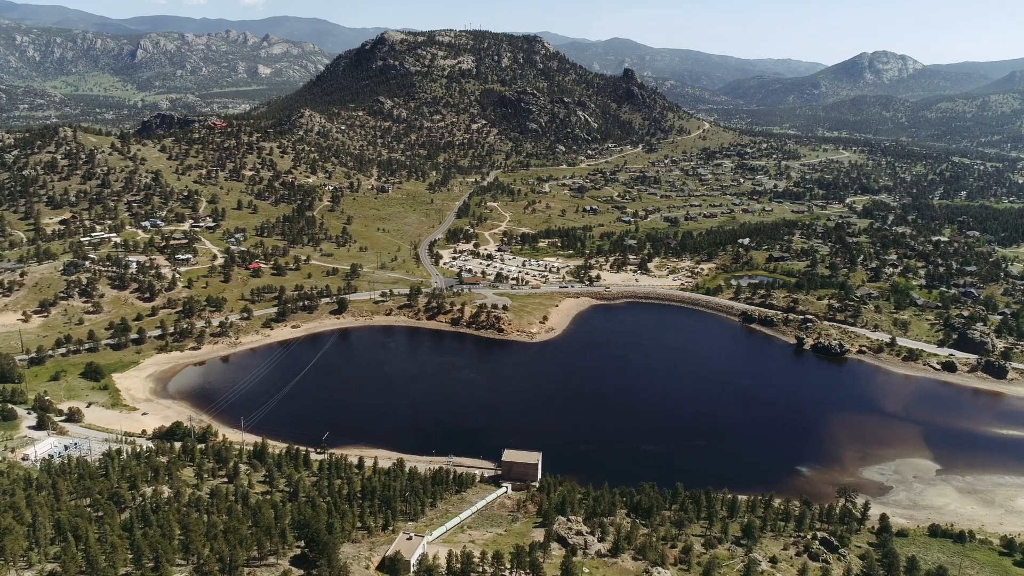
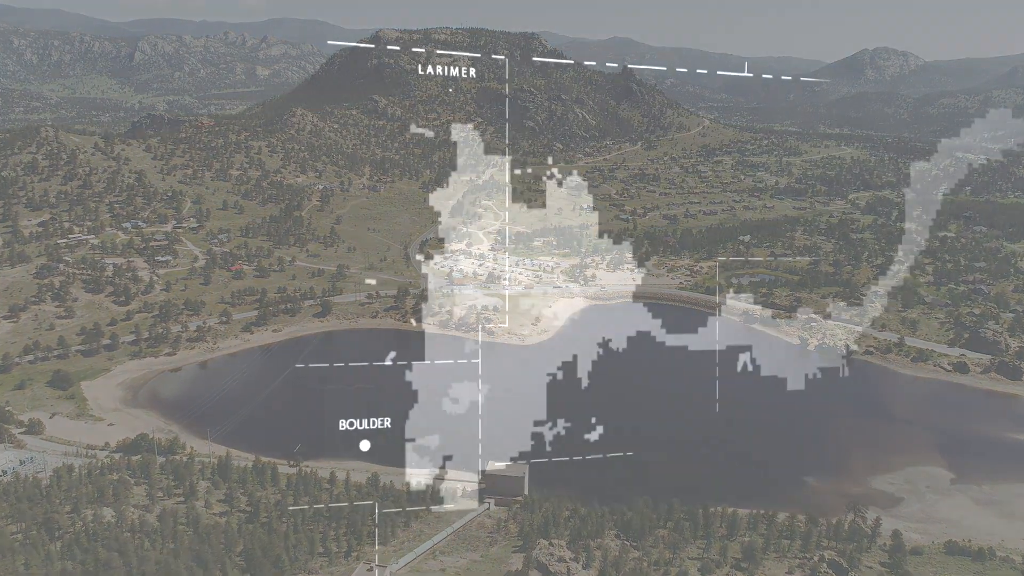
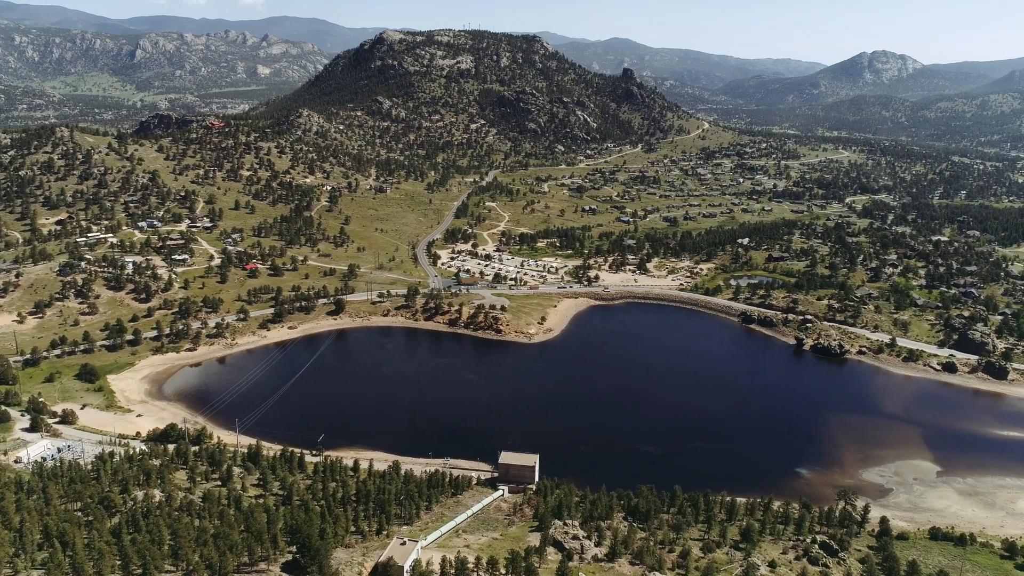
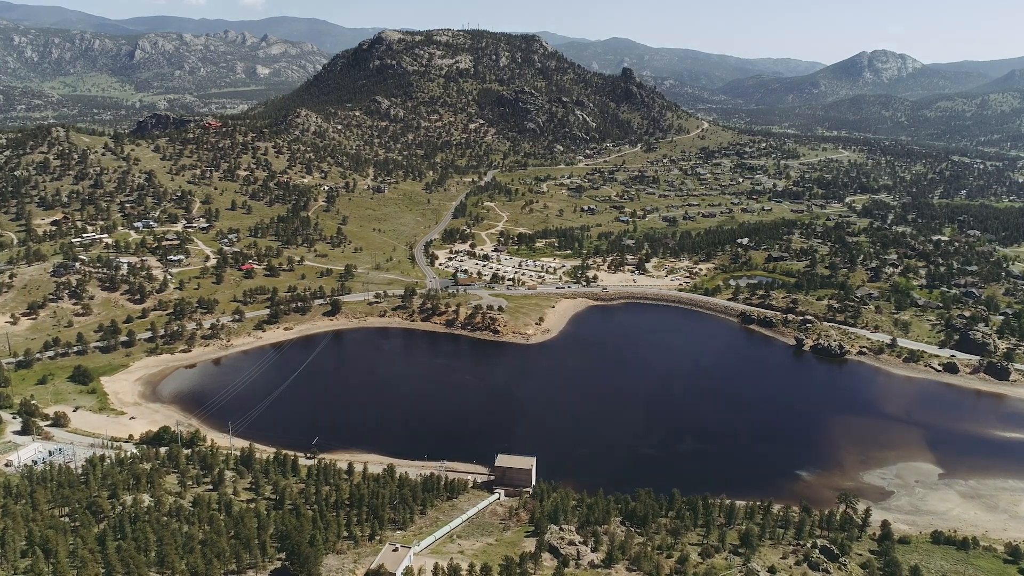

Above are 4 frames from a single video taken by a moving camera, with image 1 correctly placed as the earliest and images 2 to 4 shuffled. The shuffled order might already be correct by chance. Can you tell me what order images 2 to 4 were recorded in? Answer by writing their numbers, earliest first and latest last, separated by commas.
3, 4, 2
